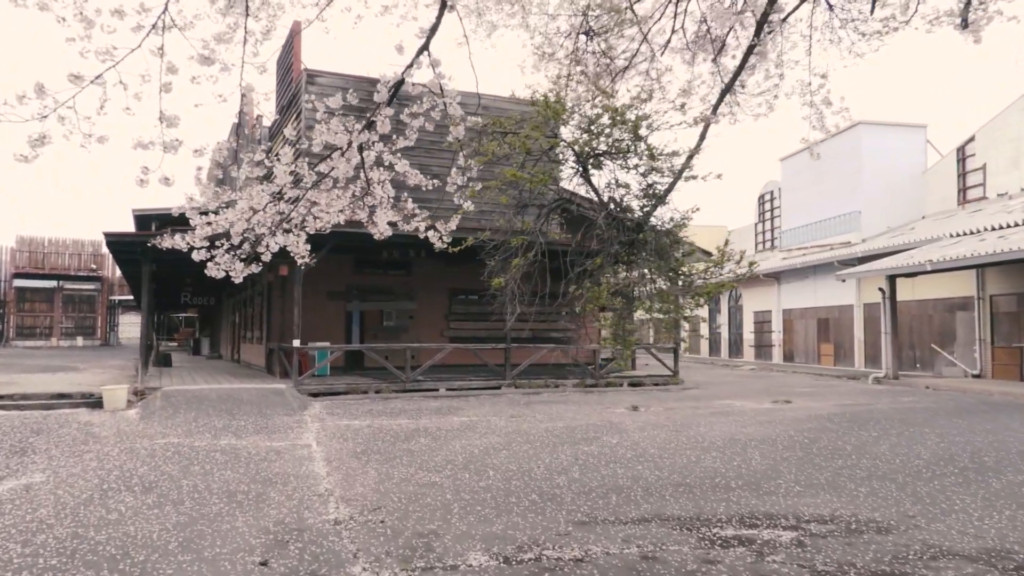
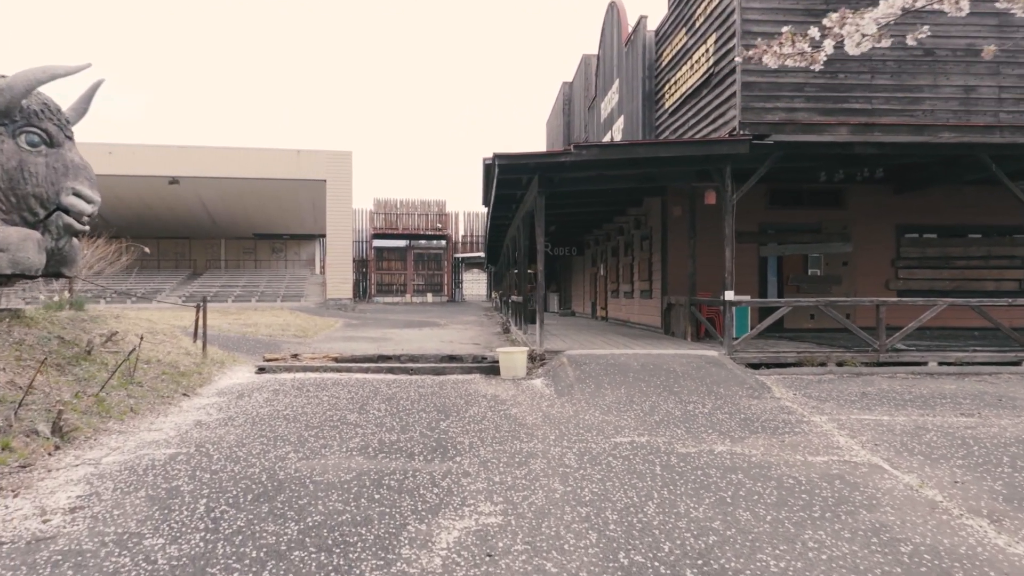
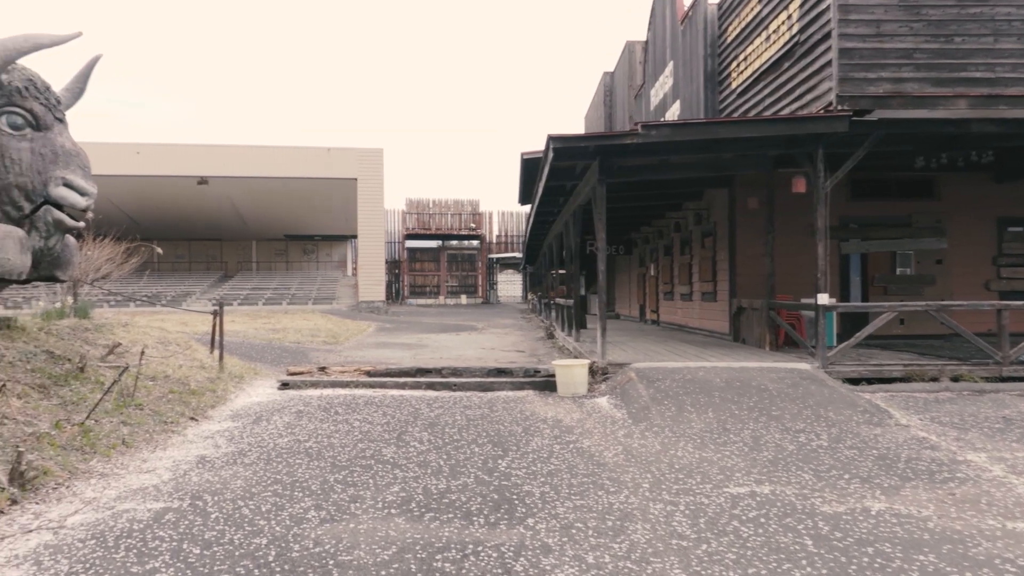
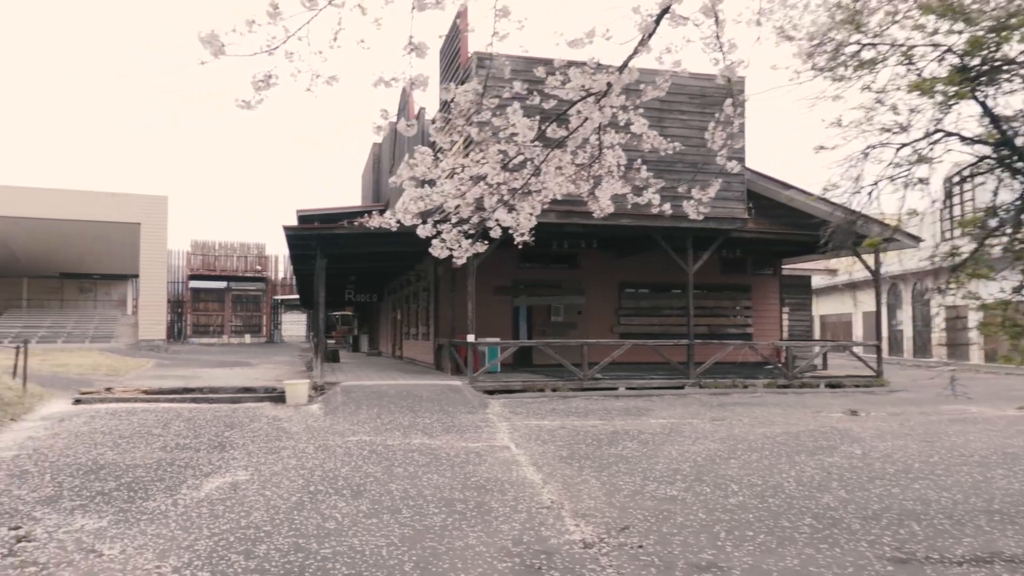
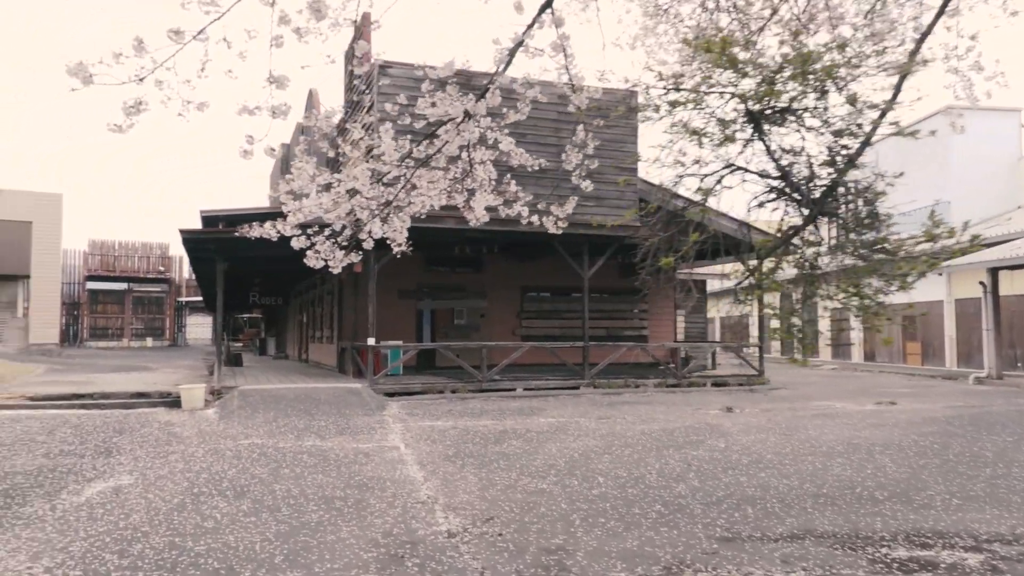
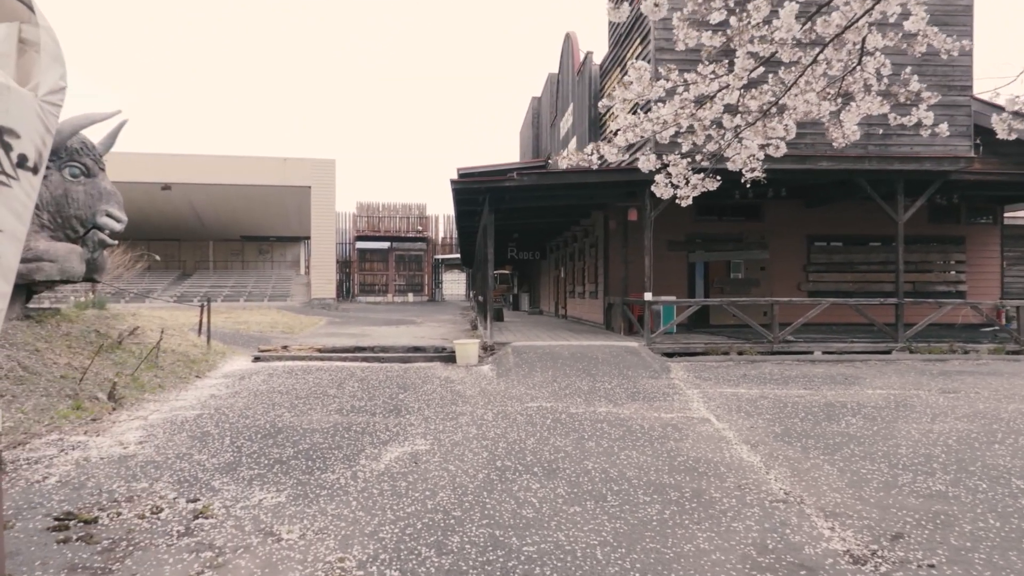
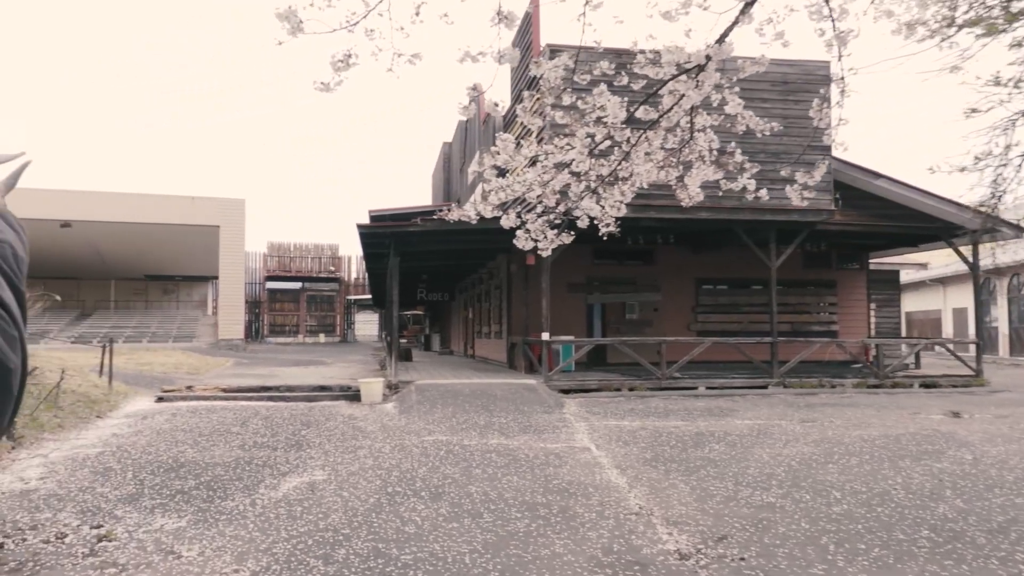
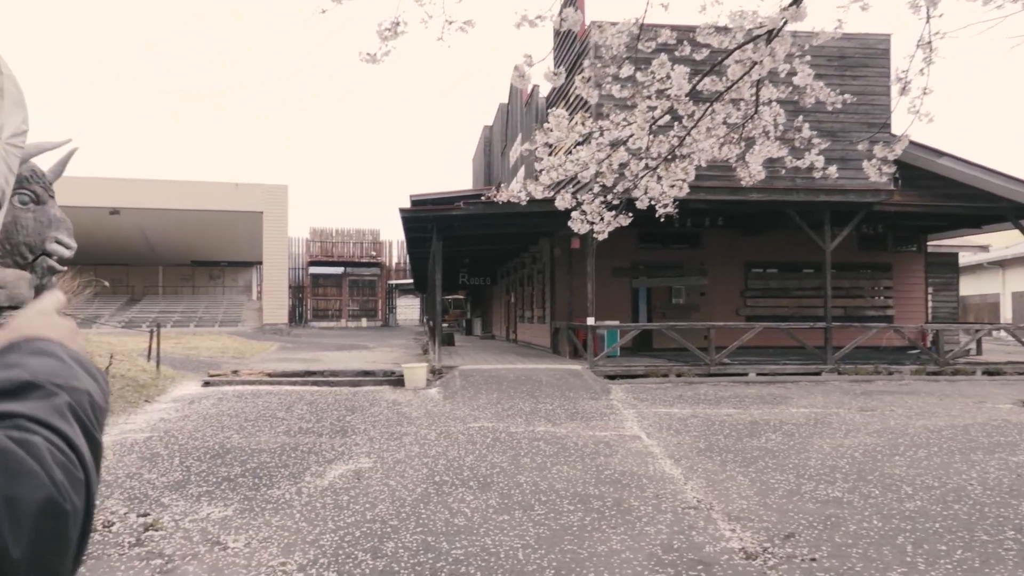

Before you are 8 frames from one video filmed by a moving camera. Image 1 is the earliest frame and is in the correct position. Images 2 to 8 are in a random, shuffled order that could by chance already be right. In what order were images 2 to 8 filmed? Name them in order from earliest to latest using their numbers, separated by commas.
5, 4, 7, 8, 6, 2, 3
